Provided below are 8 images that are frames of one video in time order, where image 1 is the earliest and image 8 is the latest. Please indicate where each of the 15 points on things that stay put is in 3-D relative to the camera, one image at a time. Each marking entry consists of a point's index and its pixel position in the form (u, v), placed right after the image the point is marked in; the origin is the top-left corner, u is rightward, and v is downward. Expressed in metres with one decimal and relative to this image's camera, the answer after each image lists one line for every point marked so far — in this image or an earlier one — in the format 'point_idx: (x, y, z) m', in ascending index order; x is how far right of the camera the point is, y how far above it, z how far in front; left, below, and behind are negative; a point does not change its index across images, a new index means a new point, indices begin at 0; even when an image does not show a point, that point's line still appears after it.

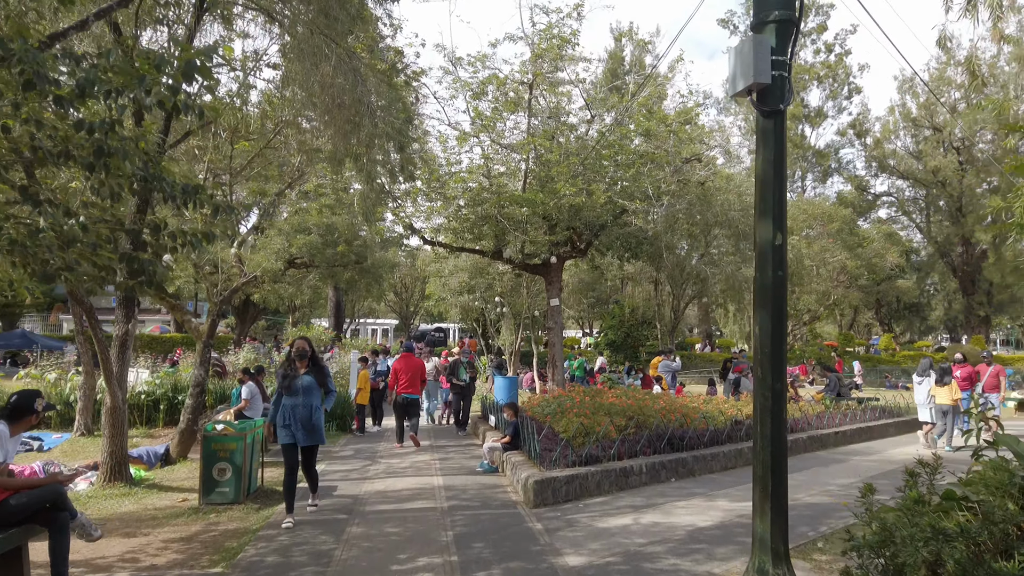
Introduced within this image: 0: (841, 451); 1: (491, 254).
0: (+4.8, -2.4, +11.1) m
1: (-0.5, +0.7, +16.3) m
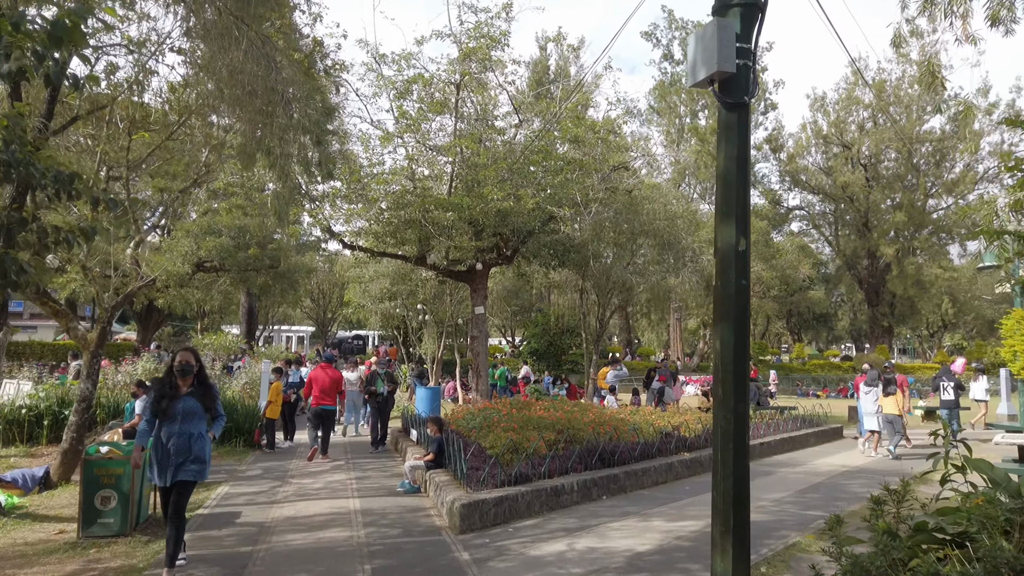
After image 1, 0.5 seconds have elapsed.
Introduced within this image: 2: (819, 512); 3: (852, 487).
0: (+3.7, -2.6, +11.1) m
1: (-2.0, +0.6, +15.7) m
2: (+3.1, -2.3, +7.6) m
3: (+4.0, -2.4, +9.0) m
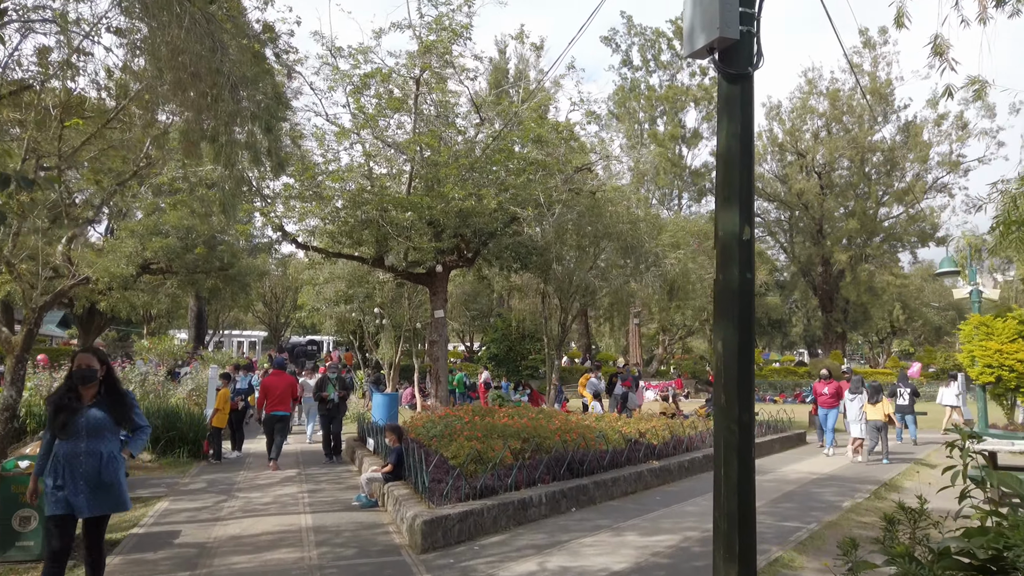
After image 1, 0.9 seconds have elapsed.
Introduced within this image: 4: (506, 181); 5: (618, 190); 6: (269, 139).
0: (+3.2, -2.6, +10.8) m
1: (-2.8, +0.5, +15.1) m
2: (+2.7, -2.3, +7.3) m
3: (+3.6, -2.4, +8.8) m
4: (-0.1, +2.1, +14.7) m
5: (+2.5, +2.3, +17.6) m
6: (-2.7, +1.7, +8.5) m
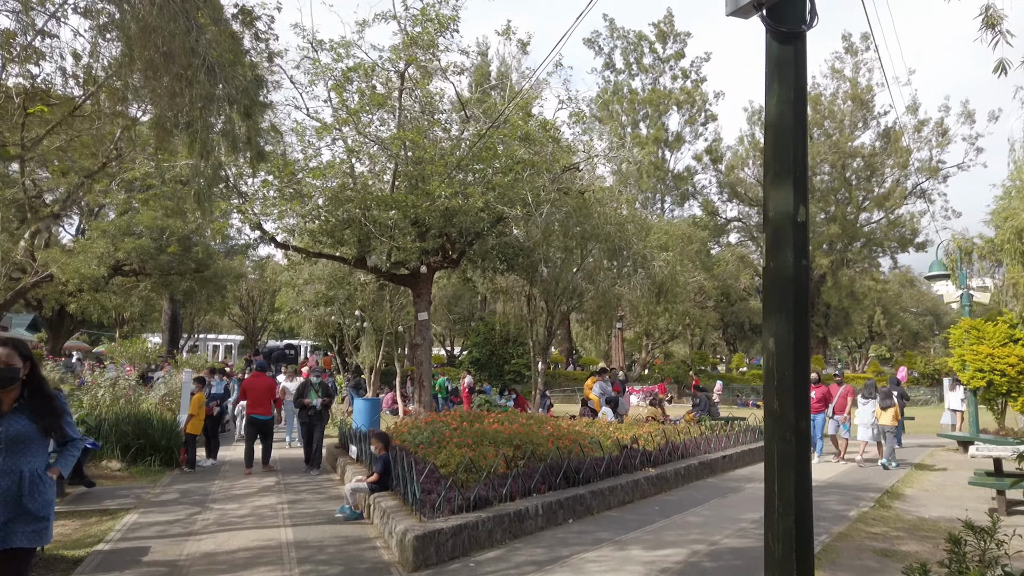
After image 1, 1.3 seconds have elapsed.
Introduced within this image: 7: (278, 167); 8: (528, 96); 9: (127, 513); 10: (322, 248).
0: (+3.0, -2.6, +10.5) m
1: (-3.1, +0.5, +14.6) m
2: (+2.7, -2.3, +7.0) m
3: (+3.5, -2.4, +8.4) m
4: (-0.4, +2.1, +14.3) m
5: (+2.2, +2.2, +17.3) m
6: (-2.8, +1.7, +8.0) m
7: (-4.1, +2.1, +13.2) m
8: (+0.3, +4.0, +15.8) m
9: (-4.1, -2.4, +8.0) m
10: (-3.8, +0.8, +15.2) m
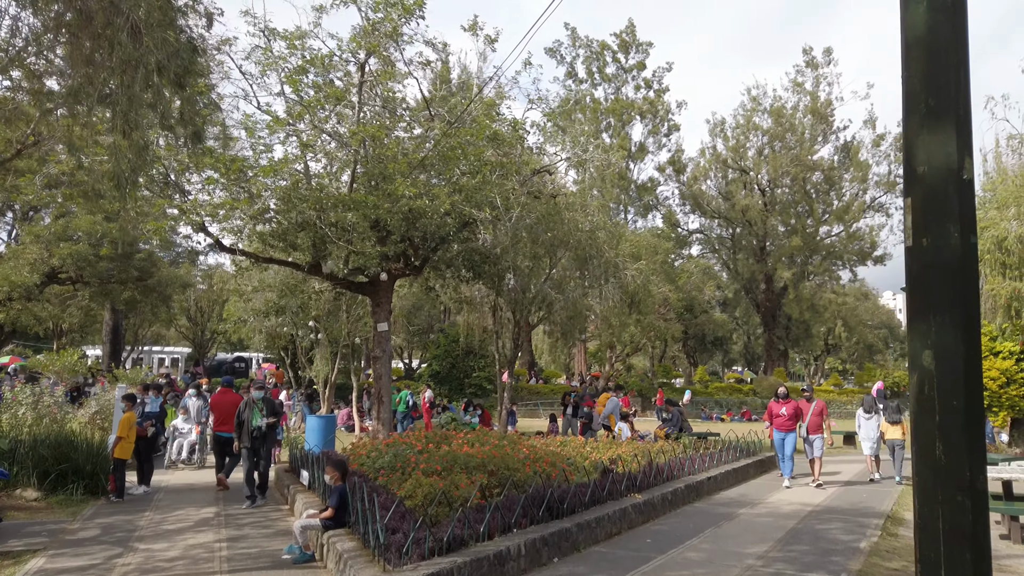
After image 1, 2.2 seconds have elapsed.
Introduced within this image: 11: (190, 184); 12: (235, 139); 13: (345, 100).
0: (+2.6, -2.7, +9.7) m
1: (-3.7, +0.4, +13.5) m
2: (+2.5, -2.3, +6.2) m
3: (+3.3, -2.5, +7.7) m
4: (-0.9, +1.9, +13.4) m
5: (+1.4, +2.0, +16.5) m
6: (-3.0, +1.7, +7.0) m
7: (-4.6, +2.0, +12.1) m
8: (-0.3, +3.8, +15.0) m
9: (-4.3, -2.4, +6.8) m
10: (-4.4, +0.7, +14.0) m
11: (-5.3, +1.7, +12.3) m
12: (-4.5, +2.5, +12.3) m
13: (-2.9, +3.3, +13.0) m
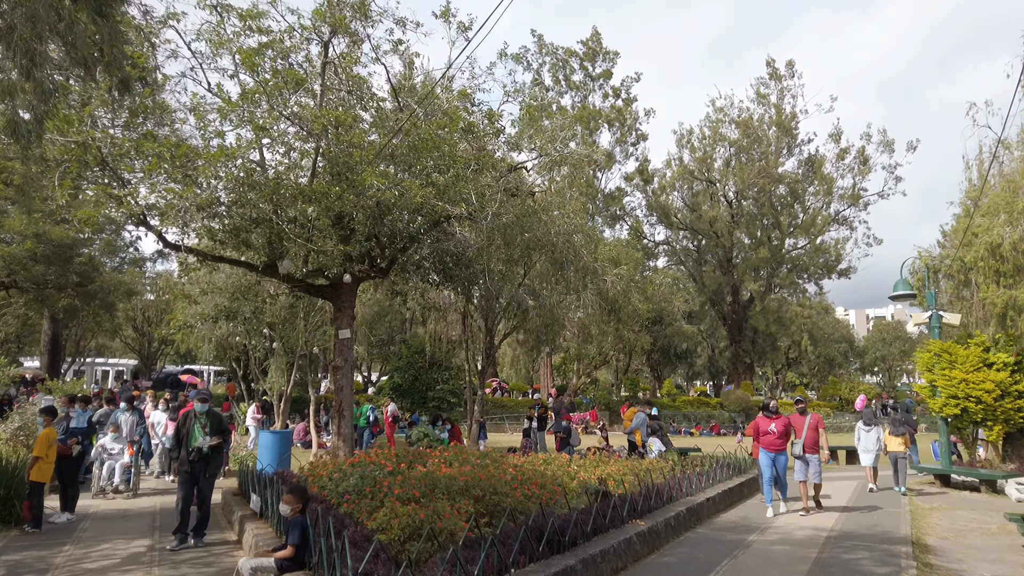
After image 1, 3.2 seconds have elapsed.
0: (+2.4, -2.7, +8.7) m
1: (-4.1, +0.3, +12.3) m
2: (+2.5, -2.3, +5.2) m
3: (+3.1, -2.5, +6.8) m
4: (-1.3, +1.8, +12.3) m
5: (+0.9, +1.9, +15.6) m
6: (-3.1, +1.8, +5.8) m
7: (-4.9, +2.0, +10.8) m
8: (-0.8, +3.7, +14.0) m
9: (-4.3, -2.3, +5.5) m
10: (-4.9, +0.6, +12.7) m
11: (-5.6, +1.7, +11.0) m
12: (-4.8, +2.5, +11.0) m
13: (-3.2, +3.2, +11.8) m
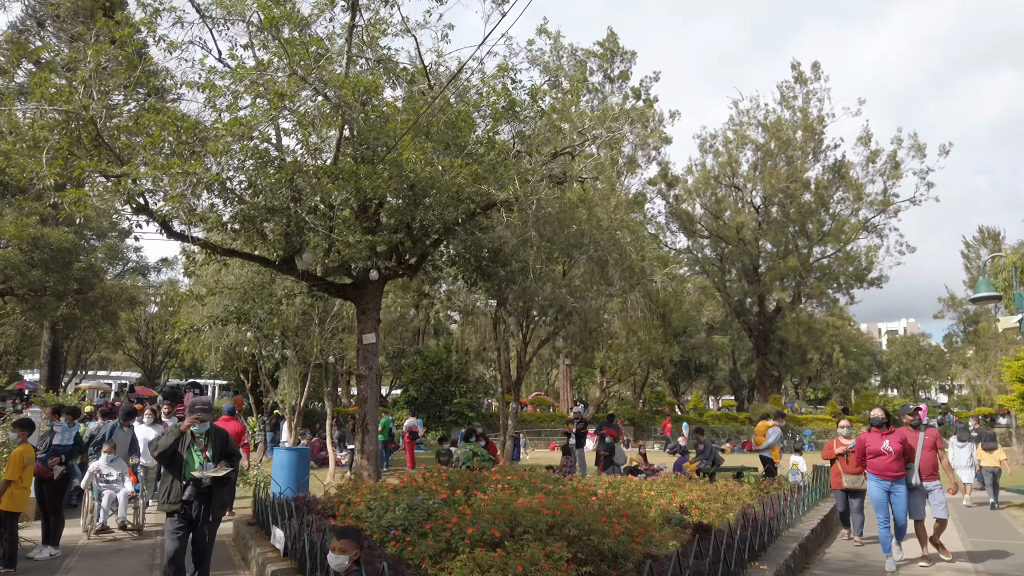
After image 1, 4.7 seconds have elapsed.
0: (+3.1, -2.6, +7.2) m
1: (-3.4, +0.4, +10.9) m
2: (+3.2, -2.1, +3.7) m
3: (+3.8, -2.3, +5.2) m
4: (-0.6, +1.9, +10.9) m
5: (+1.6, +1.8, +14.1) m
6: (-2.4, +1.9, +4.4) m
7: (-4.2, +2.1, +9.4) m
8: (-0.1, +3.7, +12.6) m
9: (-3.7, -2.1, +4.0) m
10: (-4.1, +0.6, +11.3) m
11: (-4.9, +1.8, +9.6) m
12: (-4.1, +2.5, +9.7) m
13: (-2.5, +3.3, +10.5) m
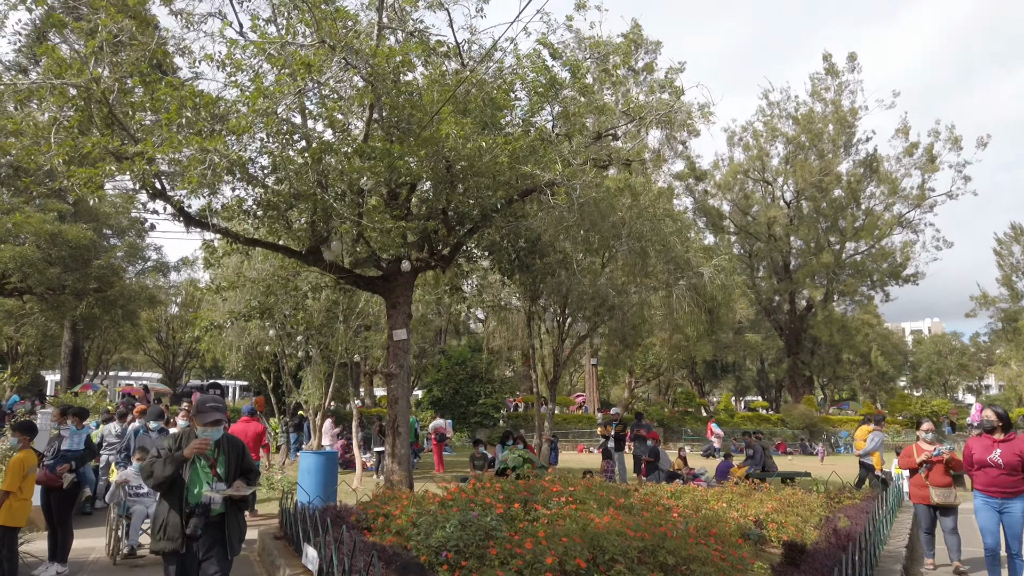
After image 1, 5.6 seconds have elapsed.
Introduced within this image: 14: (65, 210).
0: (+3.6, -2.5, +6.3) m
1: (-2.8, +0.5, +10.1) m
2: (+3.6, -2.0, +2.8) m
3: (+4.3, -2.2, +4.3) m
4: (0.0, +2.0, +10.1) m
5: (+2.2, +2.0, +13.3) m
6: (-2.0, +2.0, +3.7) m
7: (-3.7, +2.2, +8.7) m
8: (+0.5, +3.8, +11.8) m
9: (-3.2, -2.0, +3.3) m
10: (-3.6, +0.7, +10.6) m
11: (-4.4, +1.9, +8.9) m
12: (-3.6, +2.6, +8.9) m
13: (-2.0, +3.4, +9.7) m
14: (-11.7, +2.0, +19.9) m
